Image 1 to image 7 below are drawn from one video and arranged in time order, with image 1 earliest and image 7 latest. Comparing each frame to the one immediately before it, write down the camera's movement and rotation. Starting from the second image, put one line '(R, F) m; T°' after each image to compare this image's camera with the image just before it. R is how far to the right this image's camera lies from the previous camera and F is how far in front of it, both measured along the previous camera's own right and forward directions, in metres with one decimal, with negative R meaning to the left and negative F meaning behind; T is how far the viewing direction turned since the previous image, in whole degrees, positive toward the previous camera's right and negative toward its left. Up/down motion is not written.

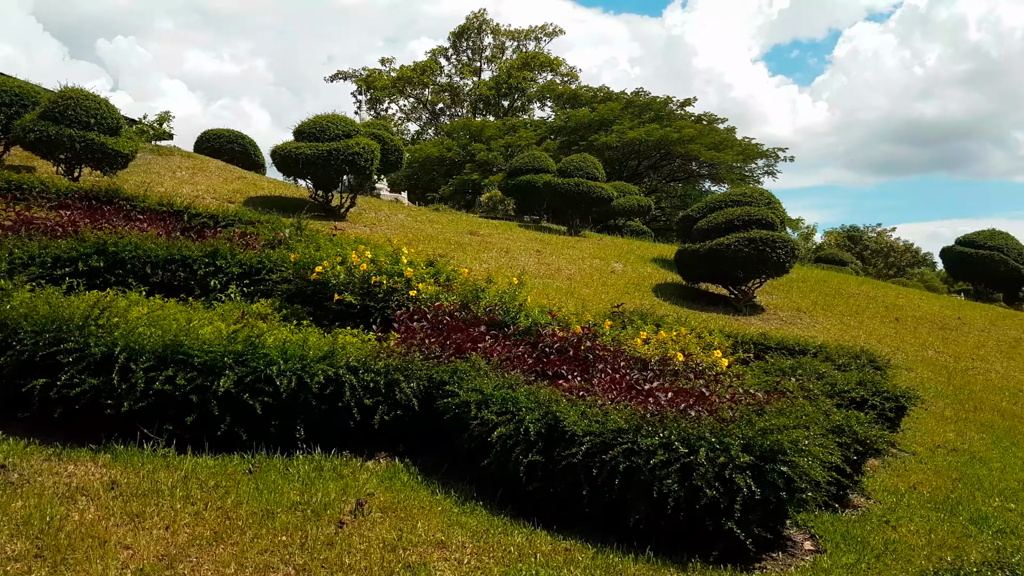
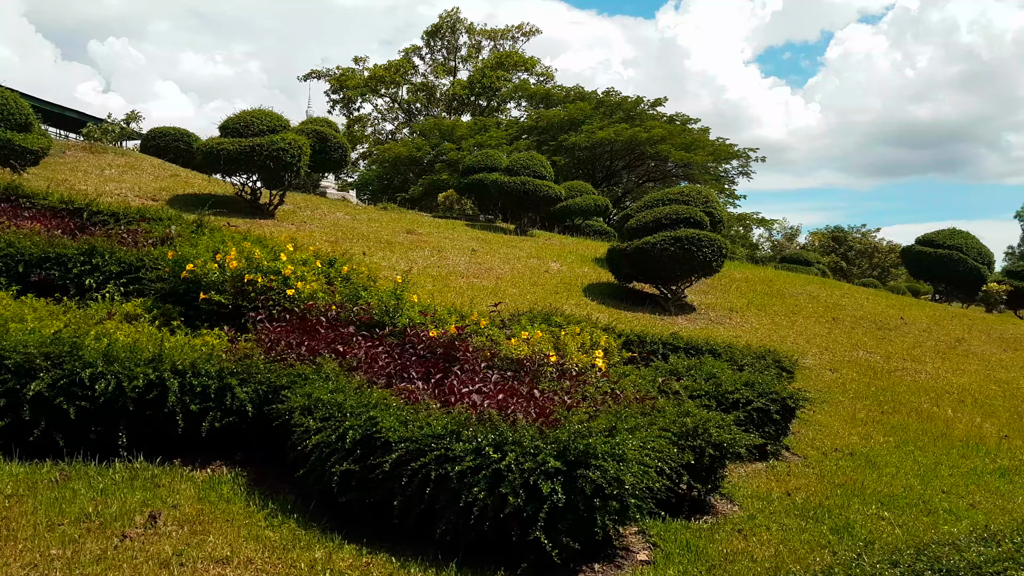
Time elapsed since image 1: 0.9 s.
(+0.8, +0.3) m; 0°
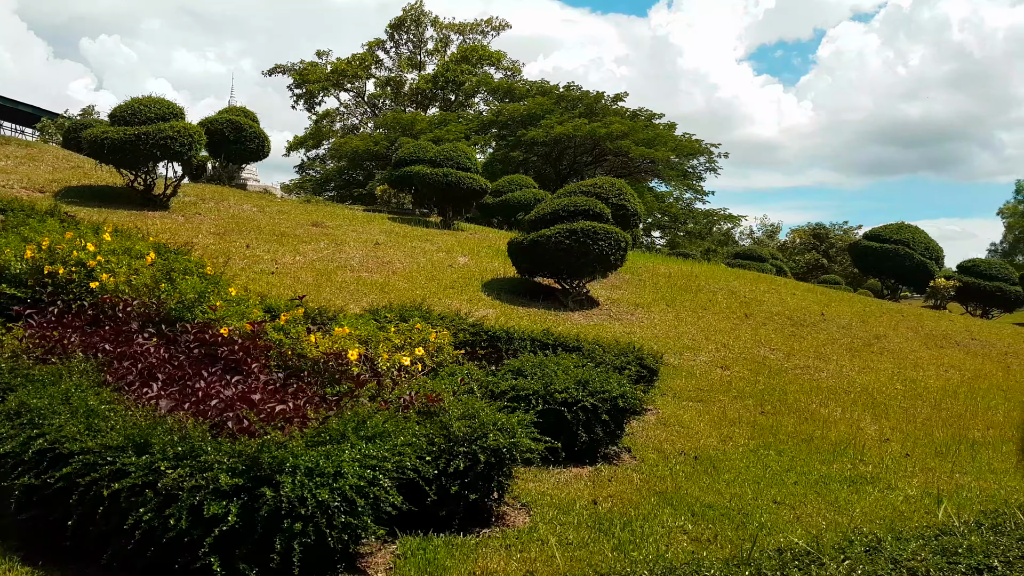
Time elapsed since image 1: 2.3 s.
(+1.0, +0.4) m; 0°
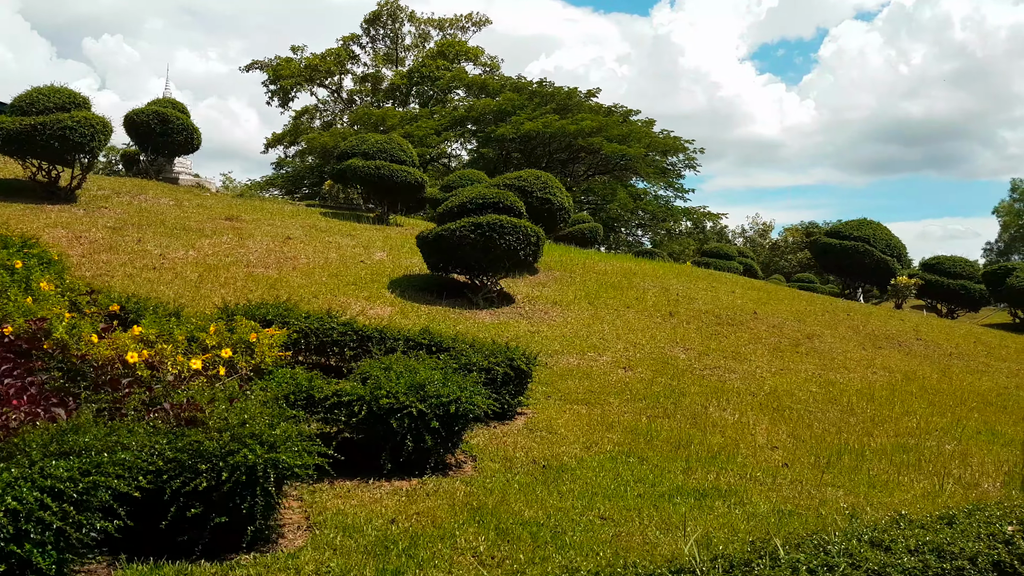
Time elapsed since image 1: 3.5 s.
(+0.9, +0.5) m; 0°
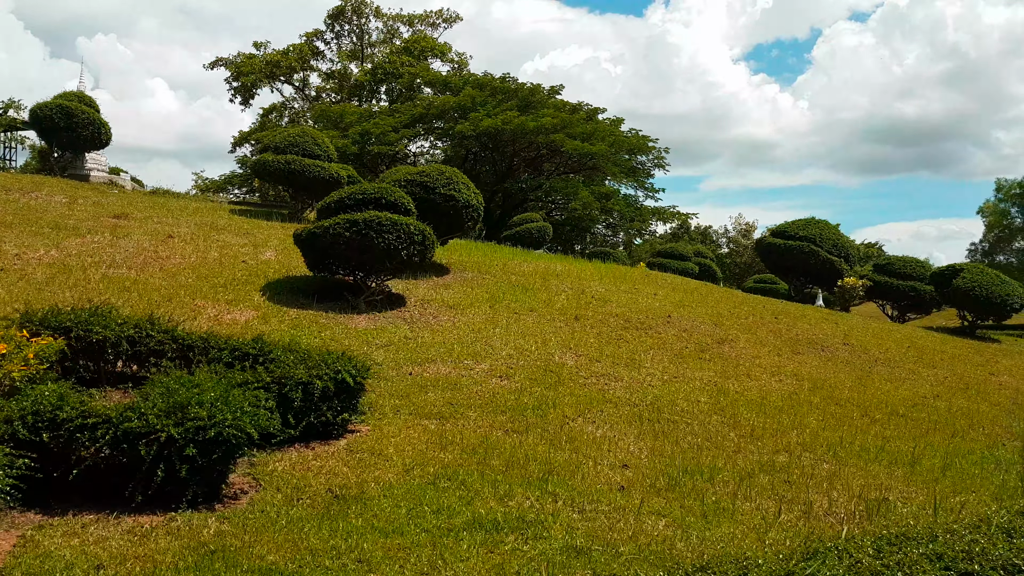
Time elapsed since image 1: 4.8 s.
(+1.0, +0.6) m; 0°
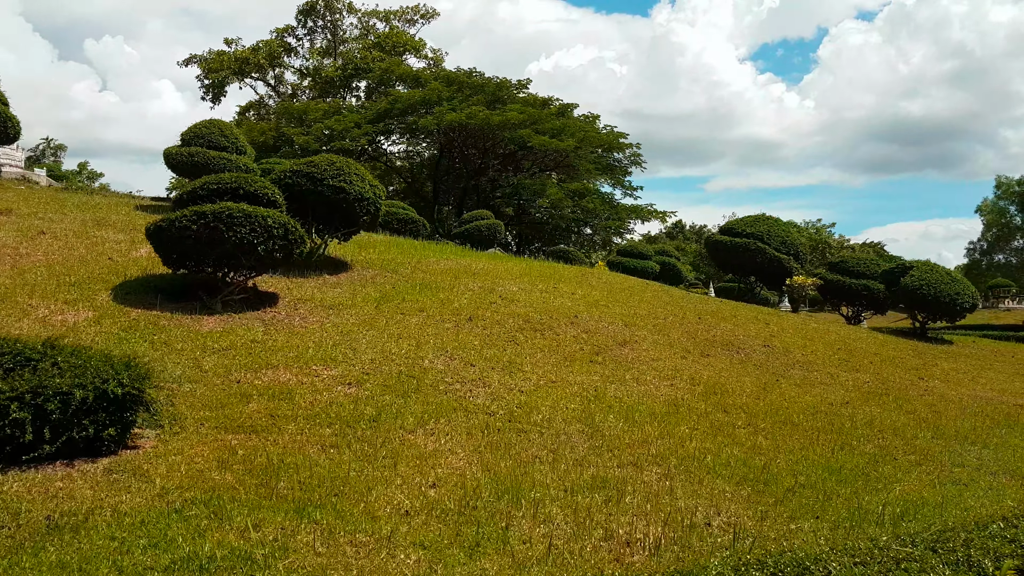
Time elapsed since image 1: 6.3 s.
(+1.1, +0.6) m; 0°
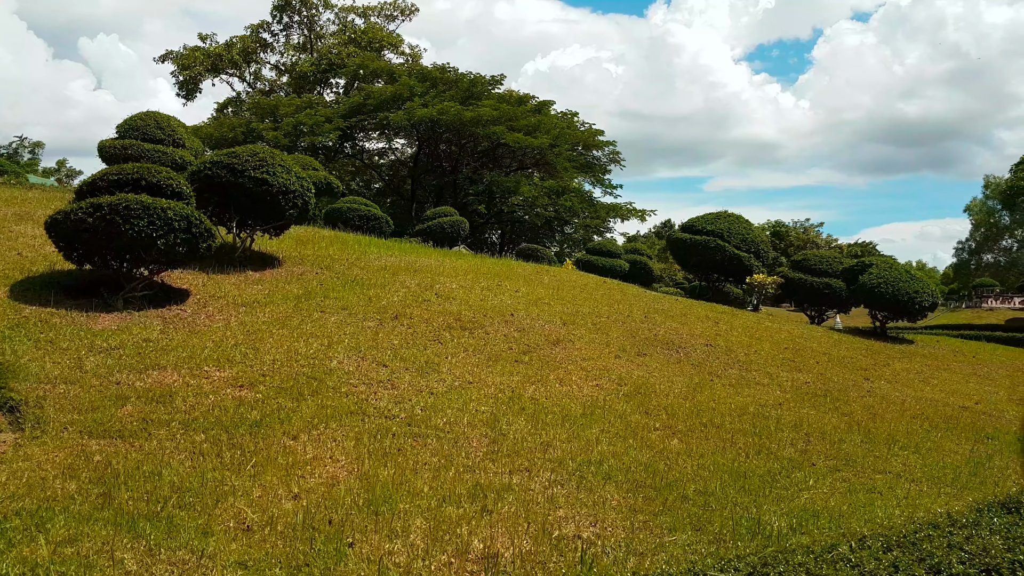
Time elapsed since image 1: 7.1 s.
(+0.6, +0.3) m; 0°
